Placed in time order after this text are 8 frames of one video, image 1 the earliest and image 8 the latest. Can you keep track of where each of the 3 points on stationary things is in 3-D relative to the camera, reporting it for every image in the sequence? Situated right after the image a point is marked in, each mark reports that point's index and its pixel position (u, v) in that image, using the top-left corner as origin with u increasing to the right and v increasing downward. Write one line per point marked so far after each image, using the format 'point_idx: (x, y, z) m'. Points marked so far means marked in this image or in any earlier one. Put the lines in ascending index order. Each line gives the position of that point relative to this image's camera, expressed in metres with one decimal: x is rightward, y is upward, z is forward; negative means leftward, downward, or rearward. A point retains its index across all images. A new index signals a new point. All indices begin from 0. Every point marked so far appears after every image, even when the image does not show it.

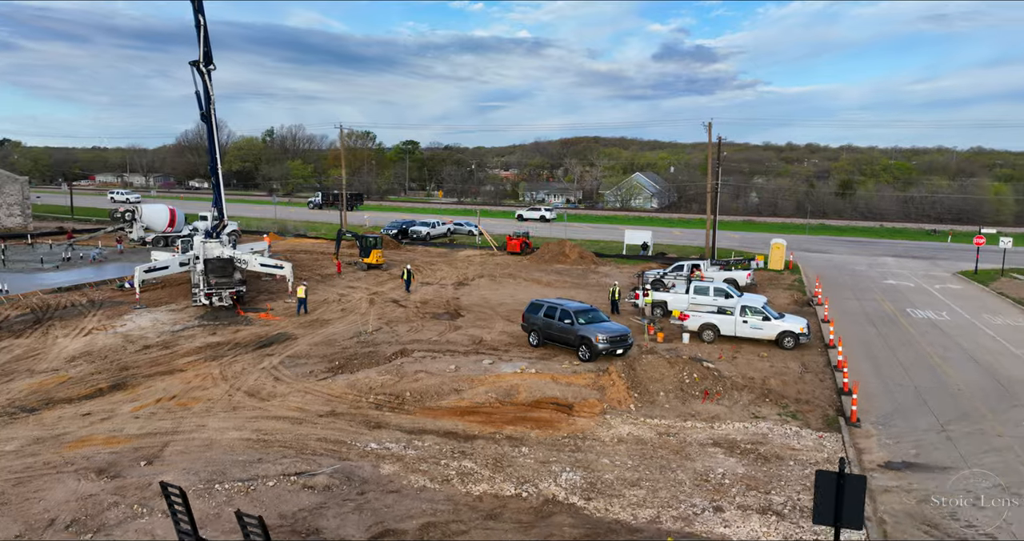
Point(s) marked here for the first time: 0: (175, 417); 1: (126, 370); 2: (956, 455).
0: (-6.6, -2.8, +14.0) m
1: (-9.4, -2.4, +17.4) m
2: (+7.6, -3.1, +12.3) m
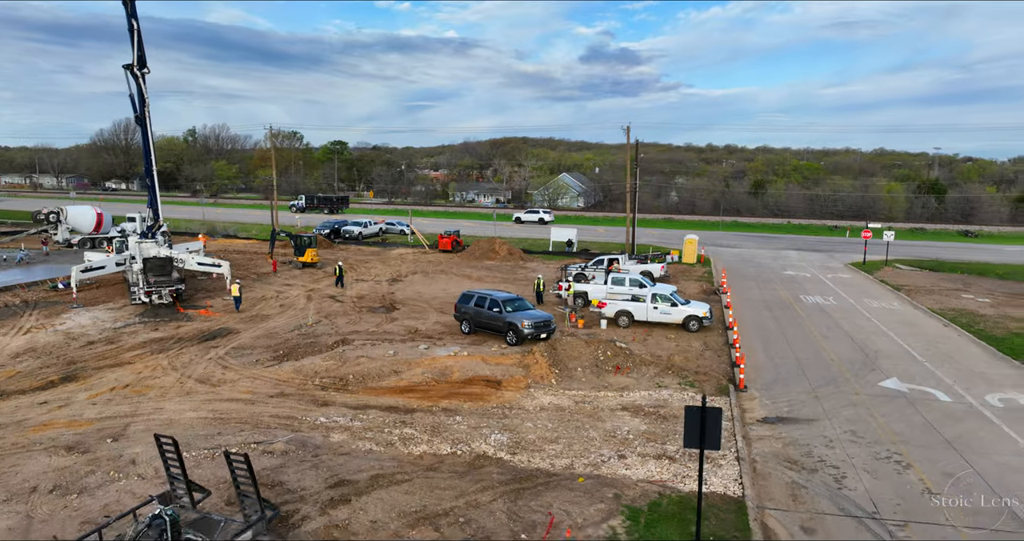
0: (-8.0, -2.7, +15.0) m
1: (-11.1, -2.4, +18.1) m
2: (+6.3, -2.8, +14.7) m
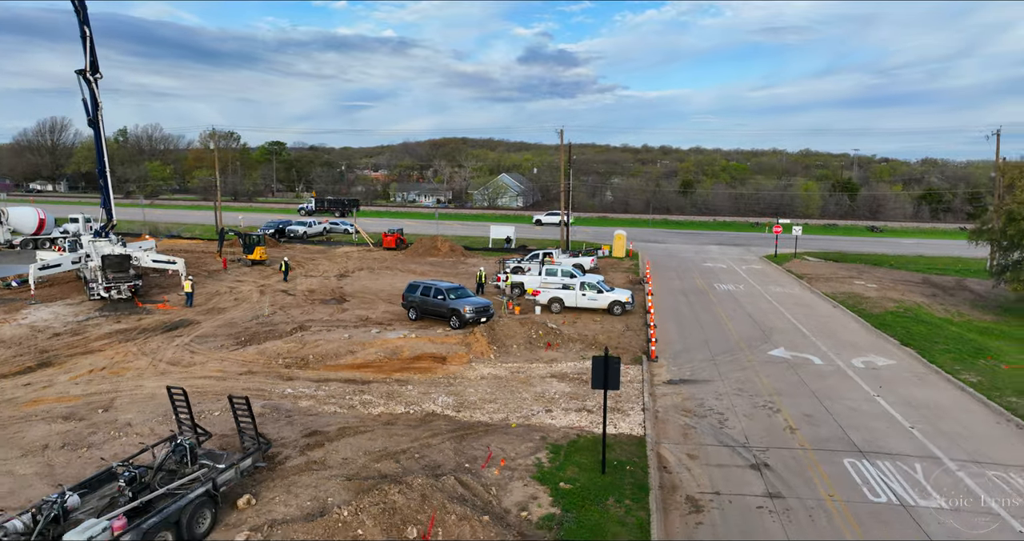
0: (-9.3, -2.6, +16.6) m
1: (-12.7, -2.2, +19.5) m
2: (+5.0, -2.5, +17.4) m
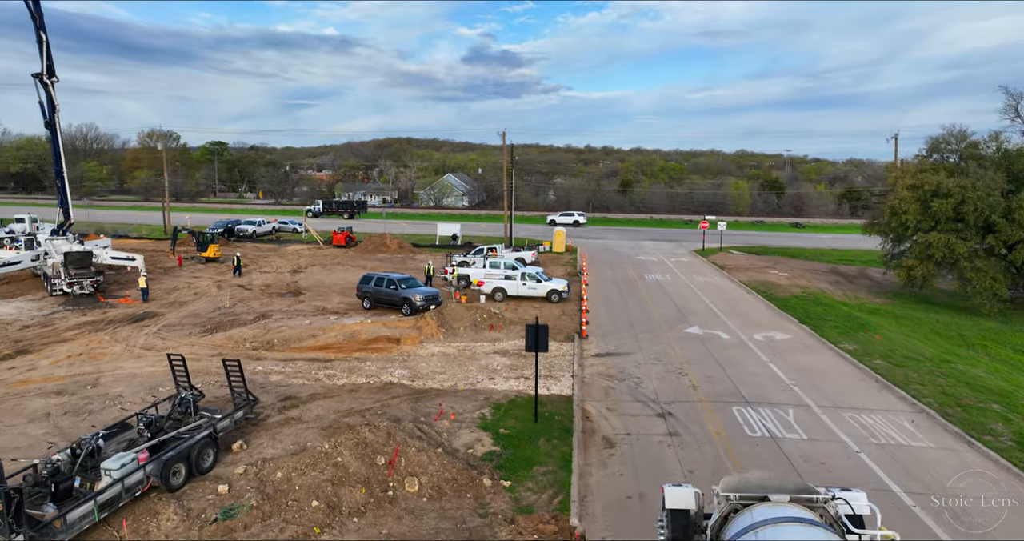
0: (-10.7, -2.4, +18.1) m
1: (-14.3, -2.1, +20.7) m
2: (+3.5, -2.1, +20.0) m
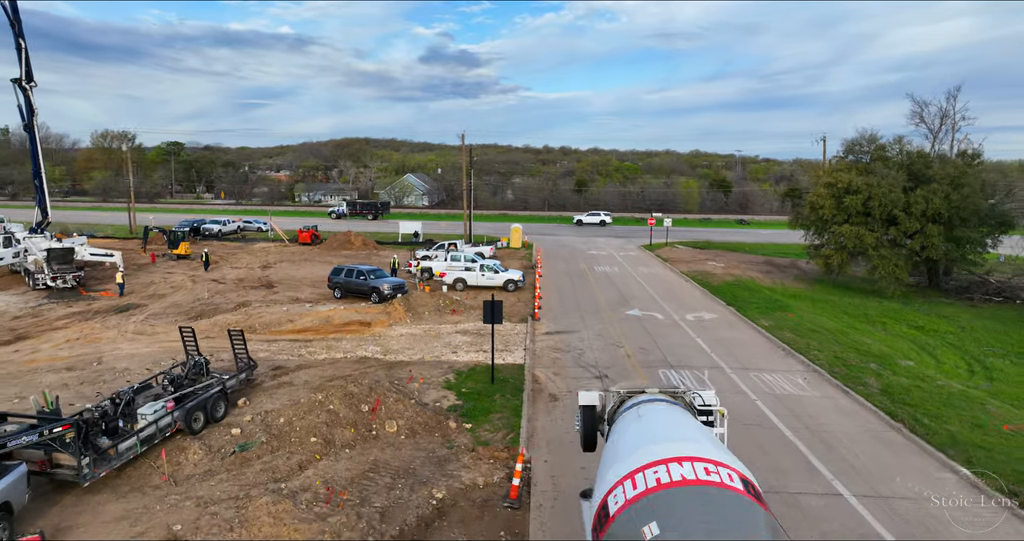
0: (-11.9, -2.1, +20.0) m
1: (-15.6, -1.9, +22.4) m
2: (+2.2, -1.7, +22.7) m
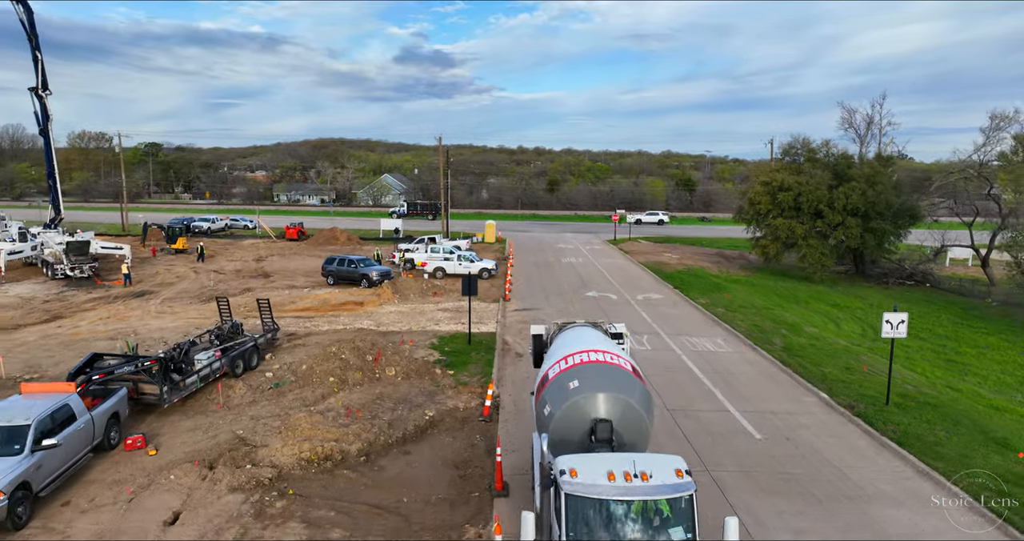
0: (-12.7, -1.7, +23.2) m
1: (-16.5, -1.4, +25.4) m
2: (+1.3, -1.2, +26.4) m
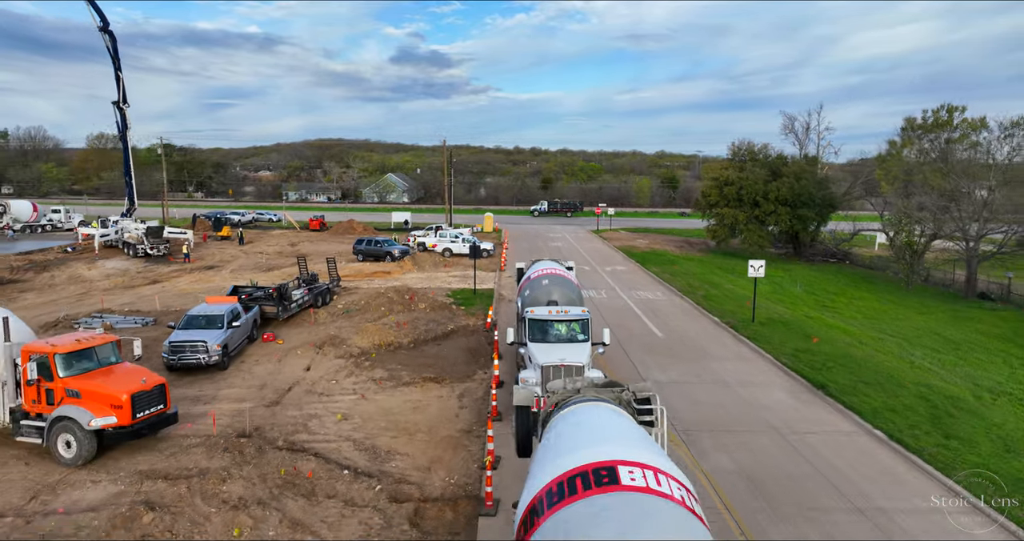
0: (-13.0, -0.6, +30.5) m
1: (-16.8, -0.3, +32.8) m
2: (+1.0, -0.1, +33.8) m
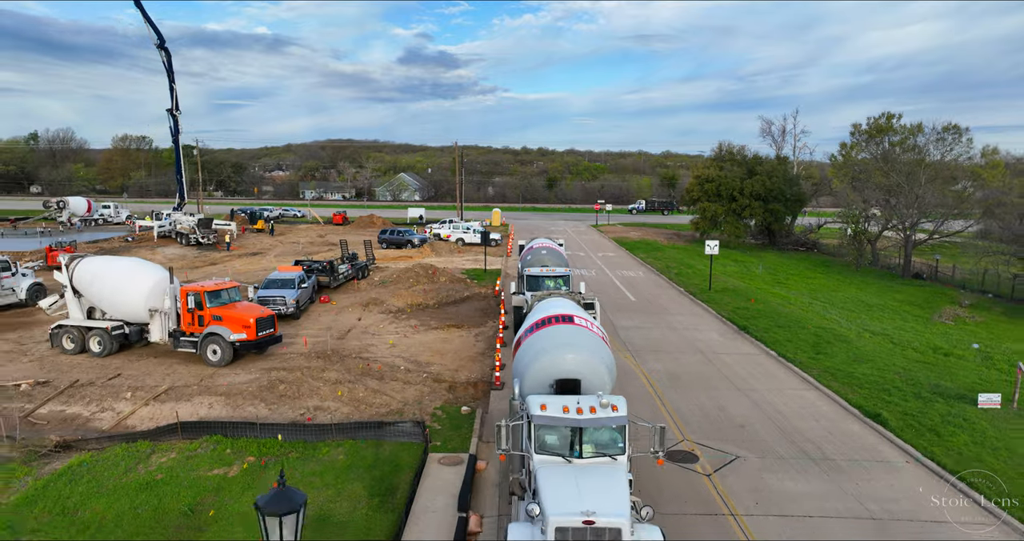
0: (-12.7, +0.3, +36.0) m
1: (-16.5, +0.5, +38.3) m
2: (+1.3, +0.7, +39.1) m
